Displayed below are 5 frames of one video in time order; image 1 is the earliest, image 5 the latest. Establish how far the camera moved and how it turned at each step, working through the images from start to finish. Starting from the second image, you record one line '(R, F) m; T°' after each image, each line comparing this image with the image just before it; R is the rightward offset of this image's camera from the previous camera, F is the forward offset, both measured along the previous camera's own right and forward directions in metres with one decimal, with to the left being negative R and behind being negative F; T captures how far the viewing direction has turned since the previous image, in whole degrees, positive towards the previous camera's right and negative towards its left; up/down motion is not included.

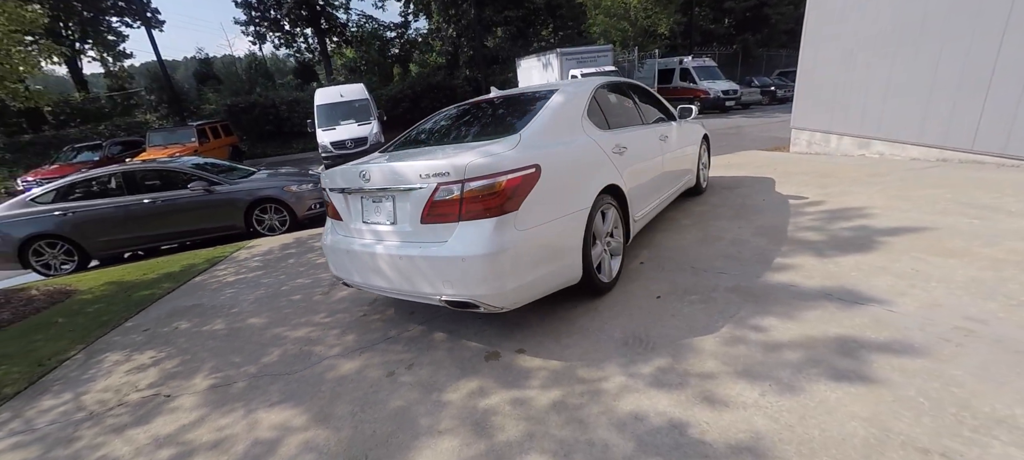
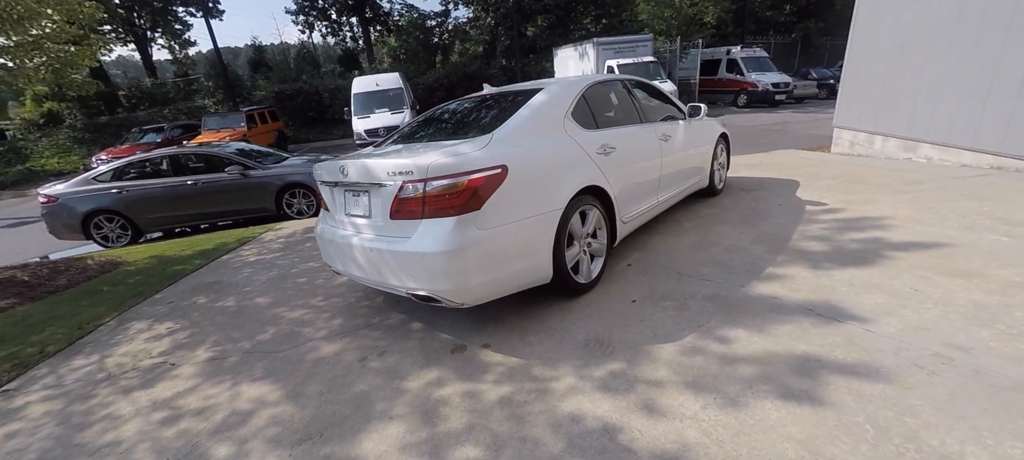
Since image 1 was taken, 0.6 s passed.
(+0.4, 0.0) m; -6°
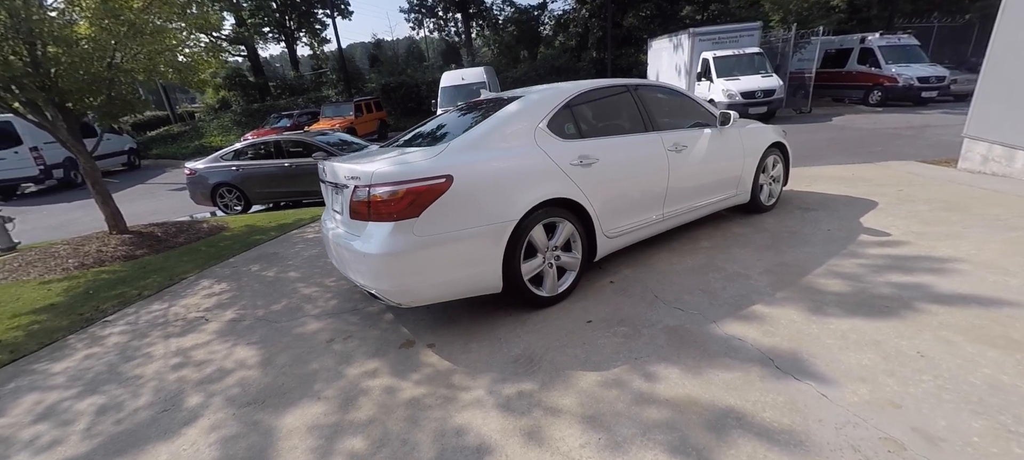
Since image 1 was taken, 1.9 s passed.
(+1.0, +0.1) m; -14°
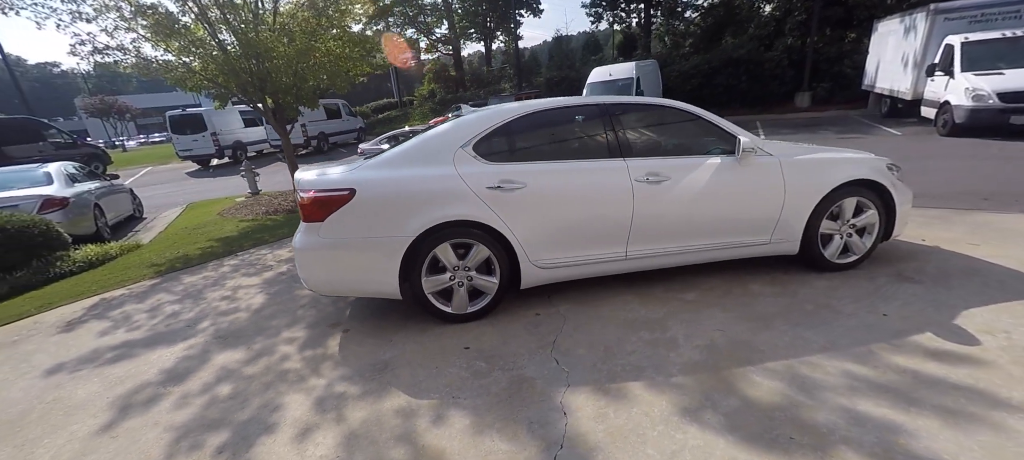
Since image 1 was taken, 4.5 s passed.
(+1.8, +0.4) m; -26°
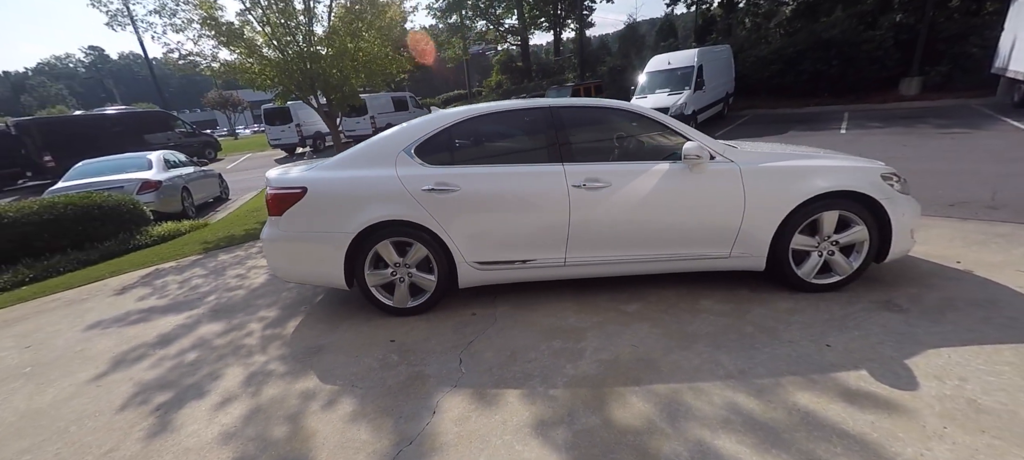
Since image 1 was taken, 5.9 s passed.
(+1.0, 0.0) m; -10°
